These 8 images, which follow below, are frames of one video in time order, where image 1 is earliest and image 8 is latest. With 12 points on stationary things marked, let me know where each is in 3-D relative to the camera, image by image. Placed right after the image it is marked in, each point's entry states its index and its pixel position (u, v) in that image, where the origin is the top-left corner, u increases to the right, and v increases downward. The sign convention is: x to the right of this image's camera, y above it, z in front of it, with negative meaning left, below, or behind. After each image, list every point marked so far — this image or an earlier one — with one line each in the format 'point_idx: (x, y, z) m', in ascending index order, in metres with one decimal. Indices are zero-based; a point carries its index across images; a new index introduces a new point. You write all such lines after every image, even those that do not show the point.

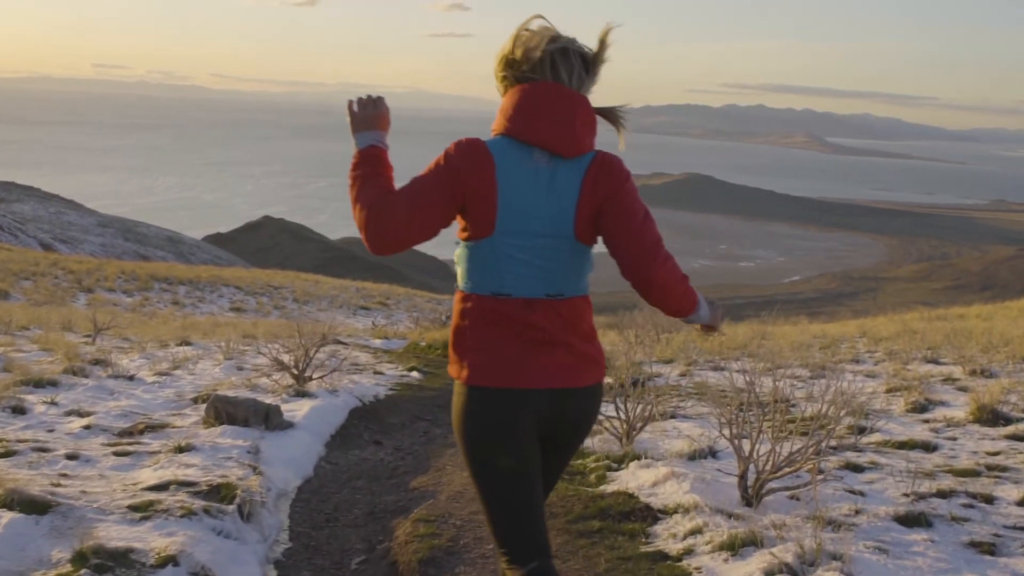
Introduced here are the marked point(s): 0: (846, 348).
0: (+4.9, -0.9, +14.0) m
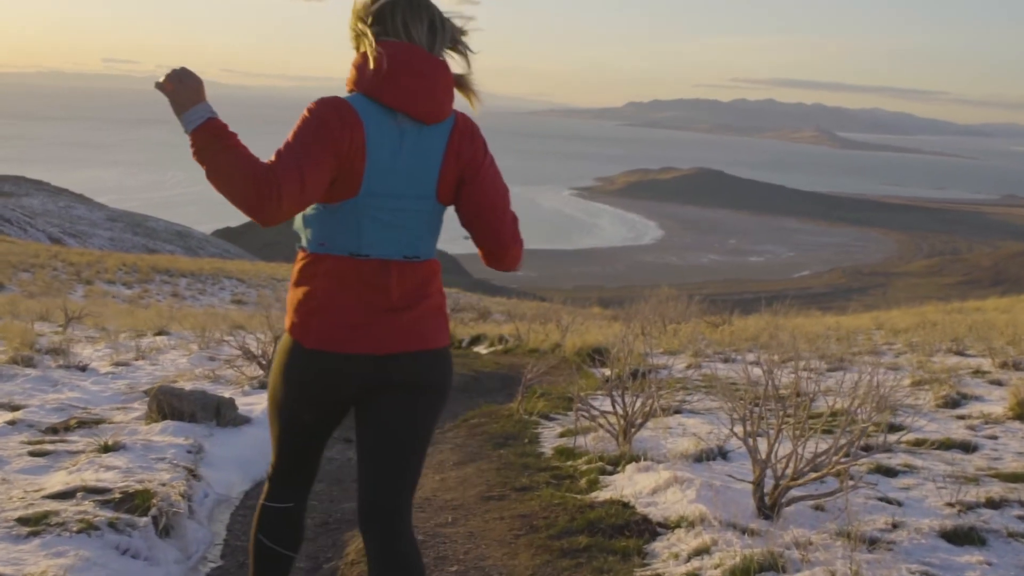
0: (+4.9, -0.7, +13.3) m
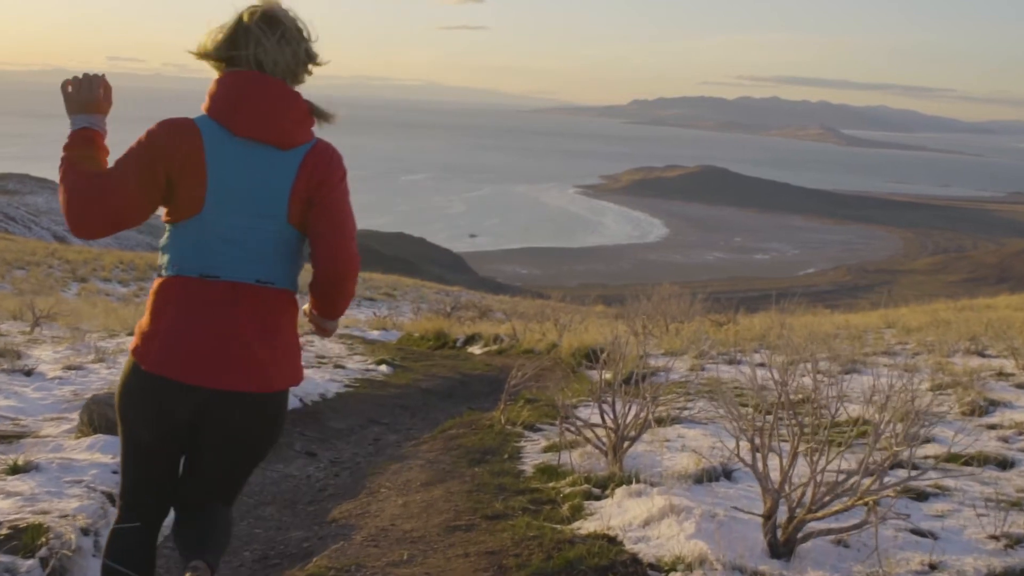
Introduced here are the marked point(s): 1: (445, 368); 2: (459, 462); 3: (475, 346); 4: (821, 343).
0: (+4.8, -0.7, +12.7) m
1: (-0.7, -0.8, +9.1) m
2: (-0.3, -0.8, +4.6) m
3: (-0.5, -0.8, +13.2) m
4: (+3.7, -0.7, +11.6) m
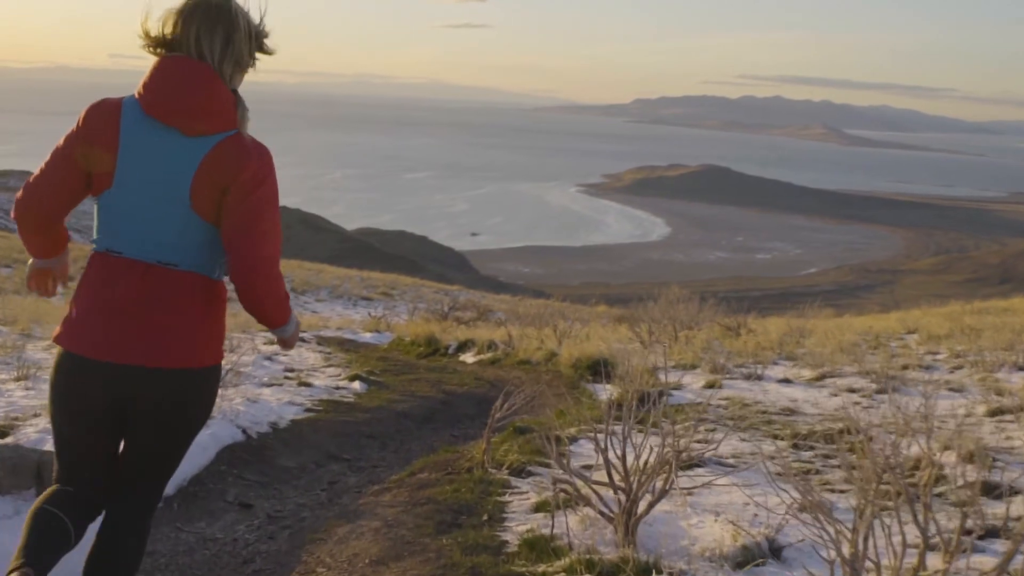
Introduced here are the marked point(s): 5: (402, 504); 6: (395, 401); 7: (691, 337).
0: (+4.8, -0.8, +11.7) m
1: (-0.7, -0.8, +8.1) m
2: (-0.3, -0.9, +3.6) m
3: (-0.6, -0.8, +12.2) m
4: (+3.6, -0.7, +10.6) m
5: (-0.4, -0.9, +3.9) m
6: (-0.8, -0.8, +6.5) m
7: (+2.5, -0.7, +12.9) m
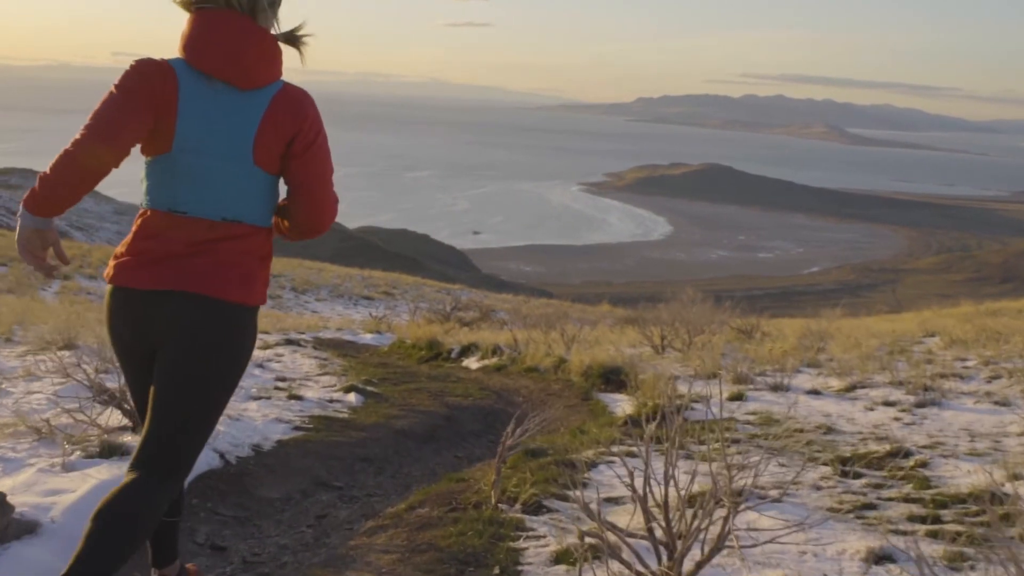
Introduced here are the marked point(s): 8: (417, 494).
0: (+4.8, -0.8, +11.1) m
1: (-0.7, -0.9, +7.5) m
2: (-0.3, -0.9, +3.0) m
3: (-0.5, -0.9, +11.6) m
4: (+3.7, -0.8, +10.1) m
5: (-0.4, -0.9, +3.4) m
6: (-0.8, -0.8, +6.0) m
7: (+2.5, -0.7, +12.4) m
8: (-0.4, -0.9, +4.3) m
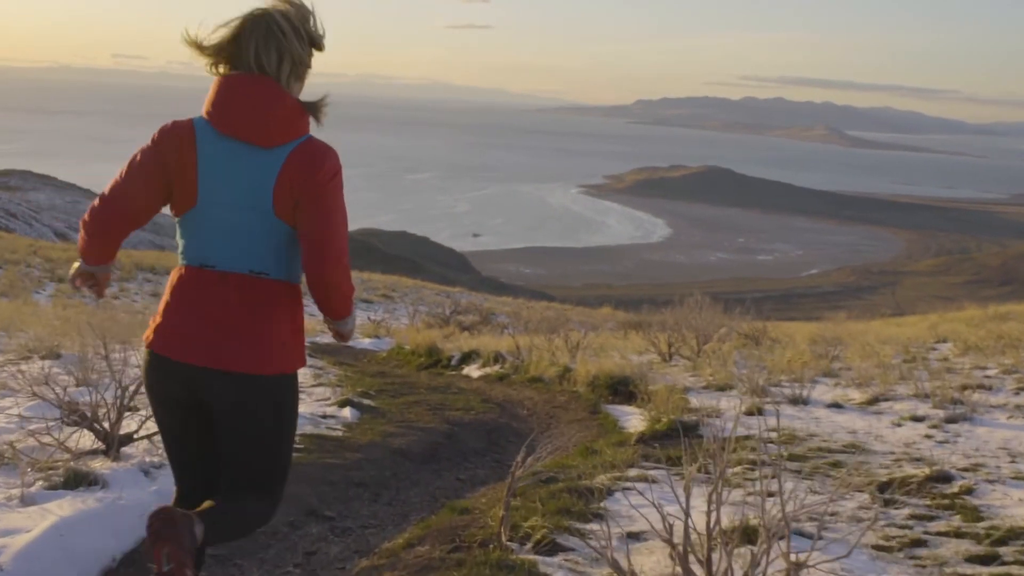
0: (+4.9, -0.9, +10.7) m
1: (-0.6, -0.9, +7.1) m
2: (-0.2, -1.0, +2.6) m
3: (-0.5, -0.9, +11.2) m
4: (+3.7, -0.8, +9.7) m
5: (-0.4, -1.0, +3.0) m
6: (-0.7, -0.9, +5.6) m
7: (+2.6, -0.8, +12.0) m
8: (-0.4, -1.0, +3.9) m
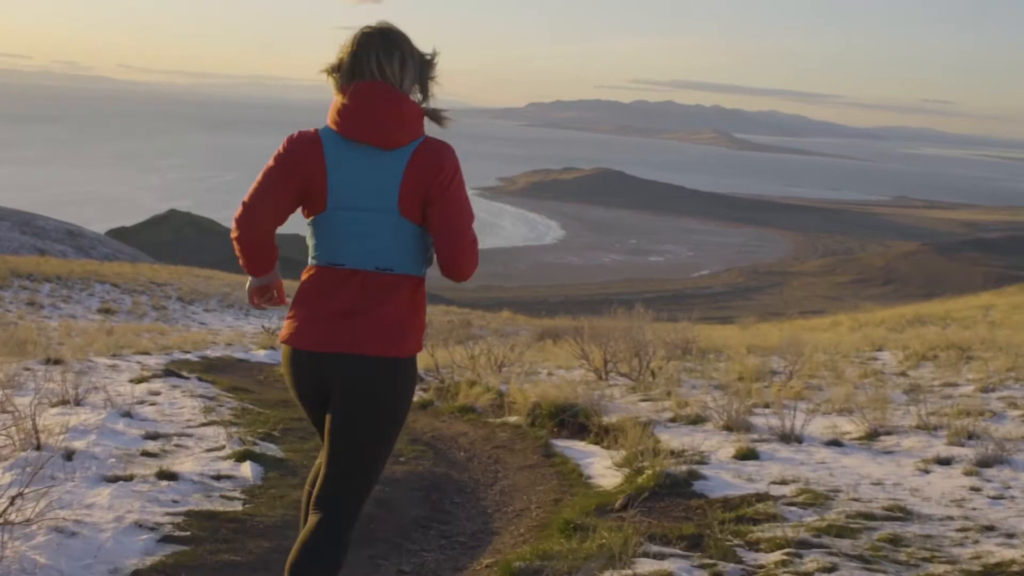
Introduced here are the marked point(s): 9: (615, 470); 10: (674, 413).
0: (+4.1, -0.9, +9.9) m
1: (-1.0, -1.0, +5.8) m
2: (-0.1, -1.1, +1.3) m
3: (-1.2, -1.1, +9.8) m
4: (+3.1, -0.9, +8.7) m
5: (-0.3, -1.1, +1.6) m
6: (-0.9, -1.0, +4.2) m
7: (+1.7, -0.9, +10.9) m
8: (-0.4, -1.1, +2.6) m
9: (+0.5, -1.0, +5.5) m
10: (+1.2, -0.9, +7.4) m
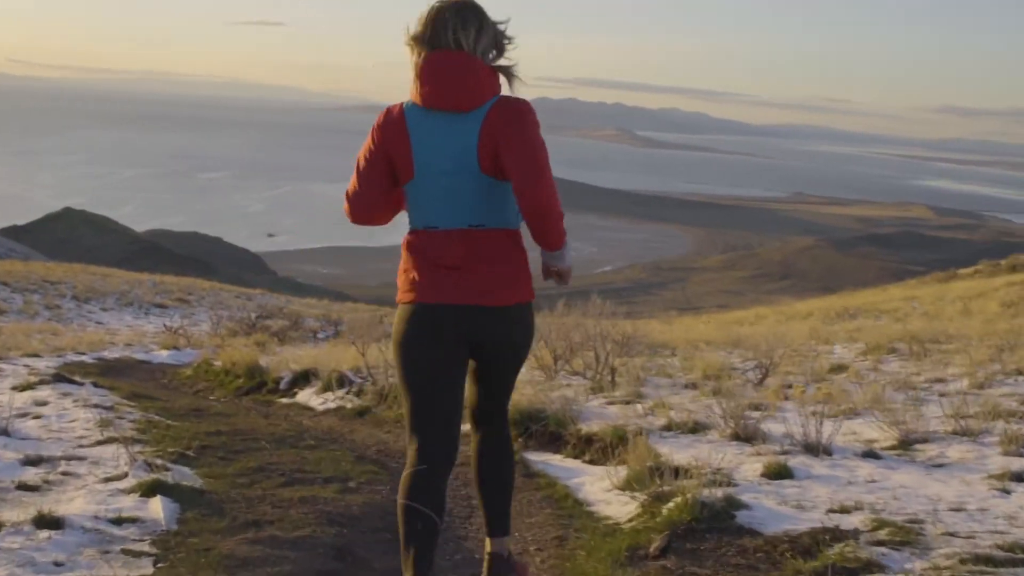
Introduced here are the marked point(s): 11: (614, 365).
0: (+3.6, -0.8, +9.1) m
1: (-1.0, -1.0, +4.5) m
2: (+0.2, -1.0, +0.2) m
3: (-1.7, -1.0, +8.6) m
4: (+2.7, -0.8, +7.9) m
5: (0.0, -1.0, +0.5) m
6: (-0.8, -0.9, +3.0) m
7: (+1.1, -0.8, +9.9) m
8: (-0.2, -1.0, +1.4) m
9: (+0.5, -0.9, +4.4) m
10: (+1.0, -0.8, +6.3) m
11: (+1.1, -0.8, +10.0) m
